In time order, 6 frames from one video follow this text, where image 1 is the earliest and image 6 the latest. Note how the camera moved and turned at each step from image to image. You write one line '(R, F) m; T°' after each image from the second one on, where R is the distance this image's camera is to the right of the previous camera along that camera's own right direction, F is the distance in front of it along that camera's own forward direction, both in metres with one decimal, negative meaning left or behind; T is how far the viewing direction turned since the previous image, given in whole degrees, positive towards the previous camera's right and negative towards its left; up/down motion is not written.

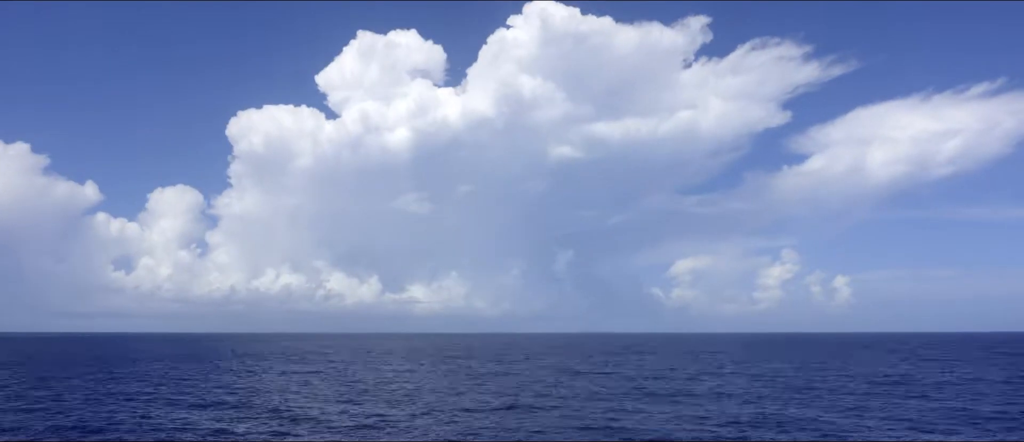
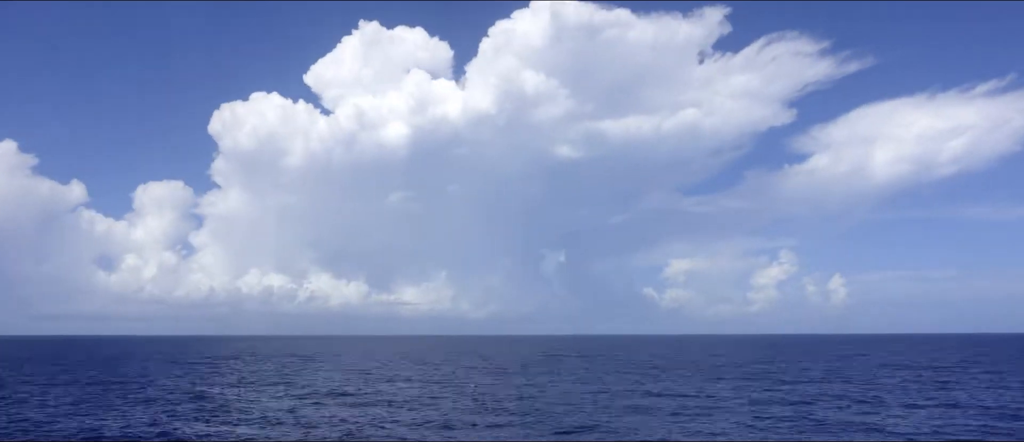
(-6.6, -5.2) m; 0°
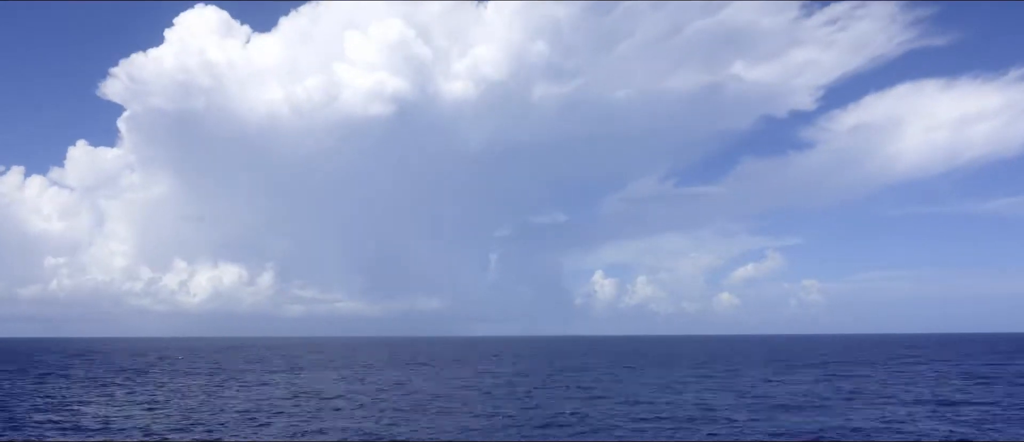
(+3.6, +7.9) m; +2°
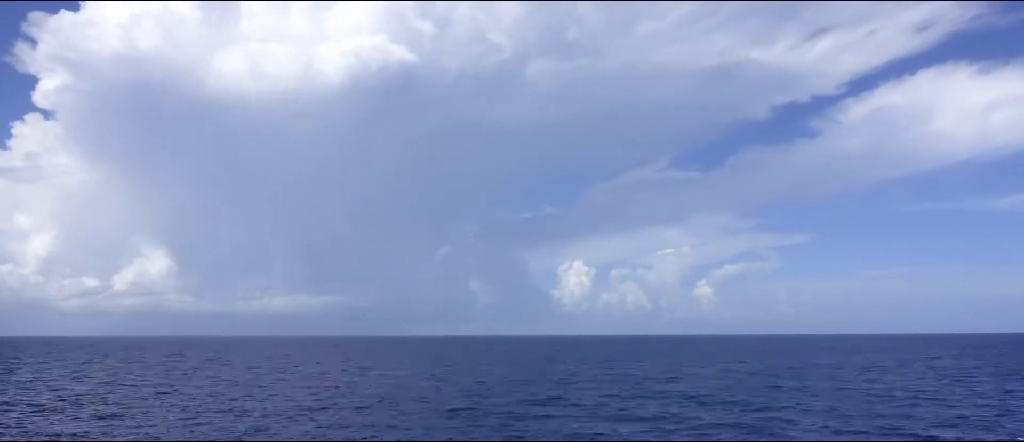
(-4.4, +2.2) m; +3°
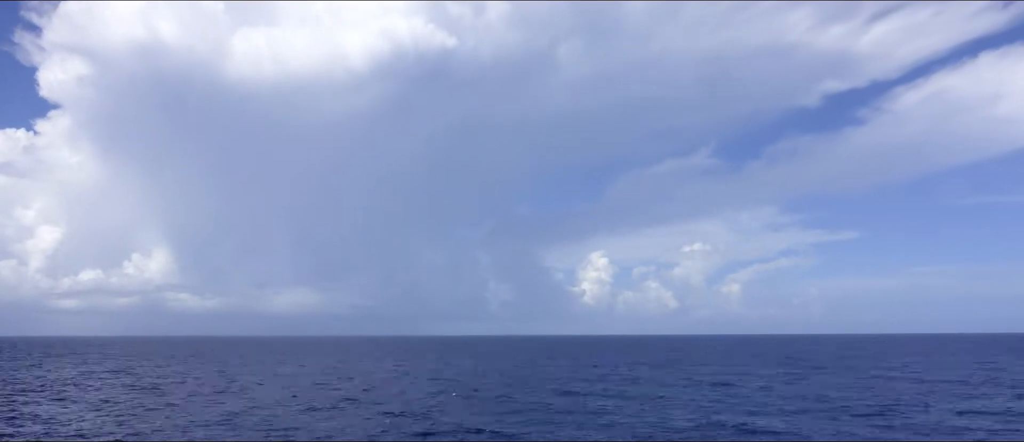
(-5.2, +5.2) m; 0°
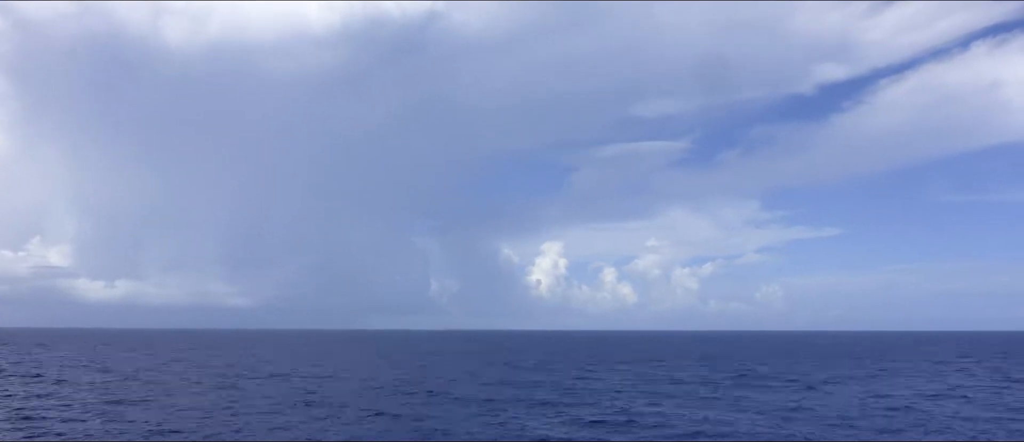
(+1.5, +3.2) m; +3°
